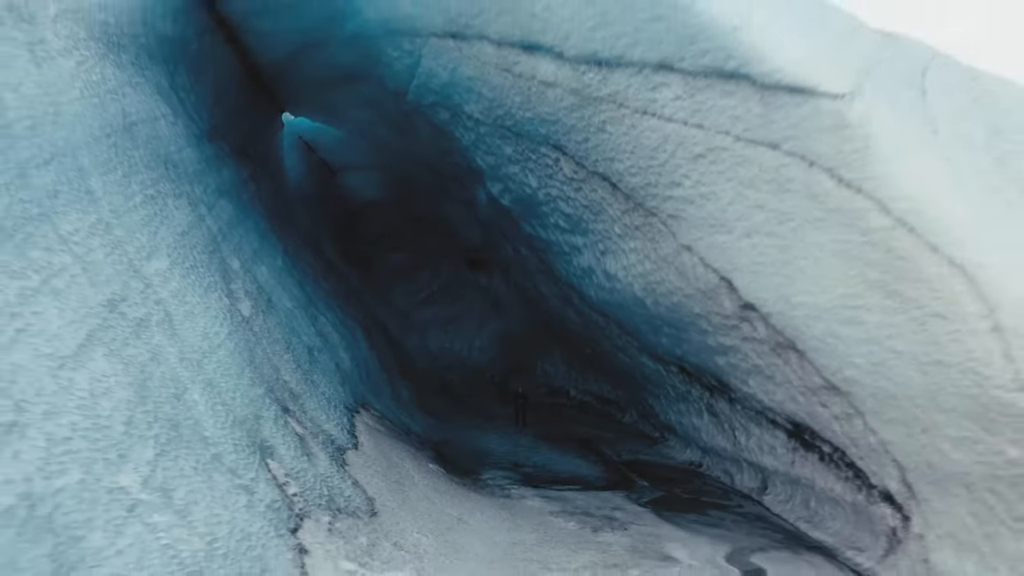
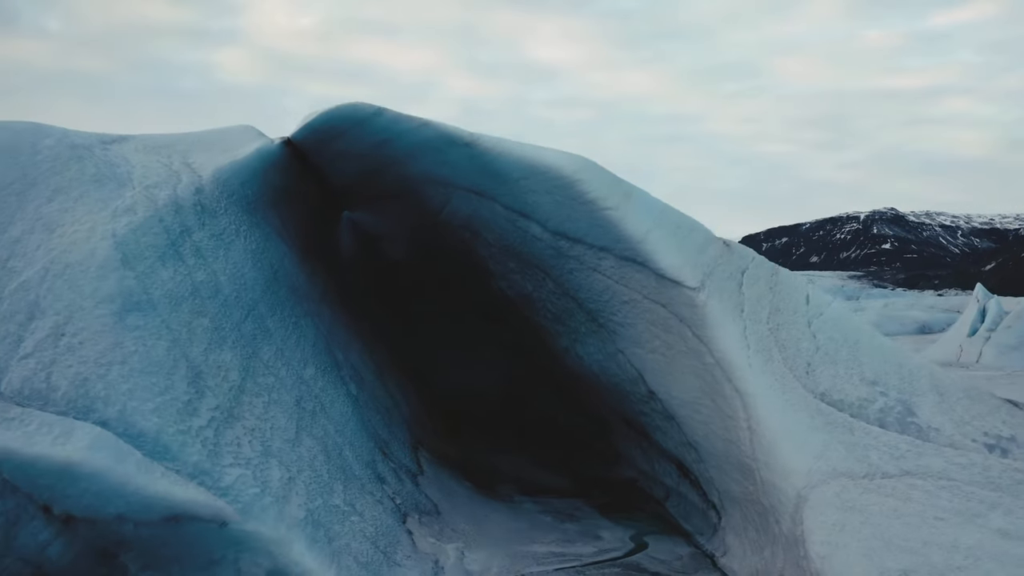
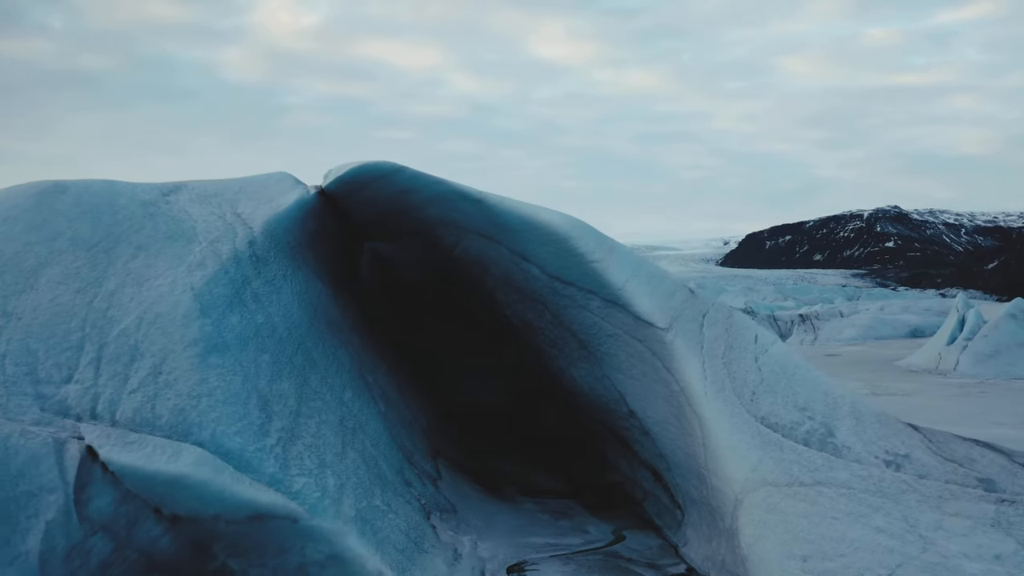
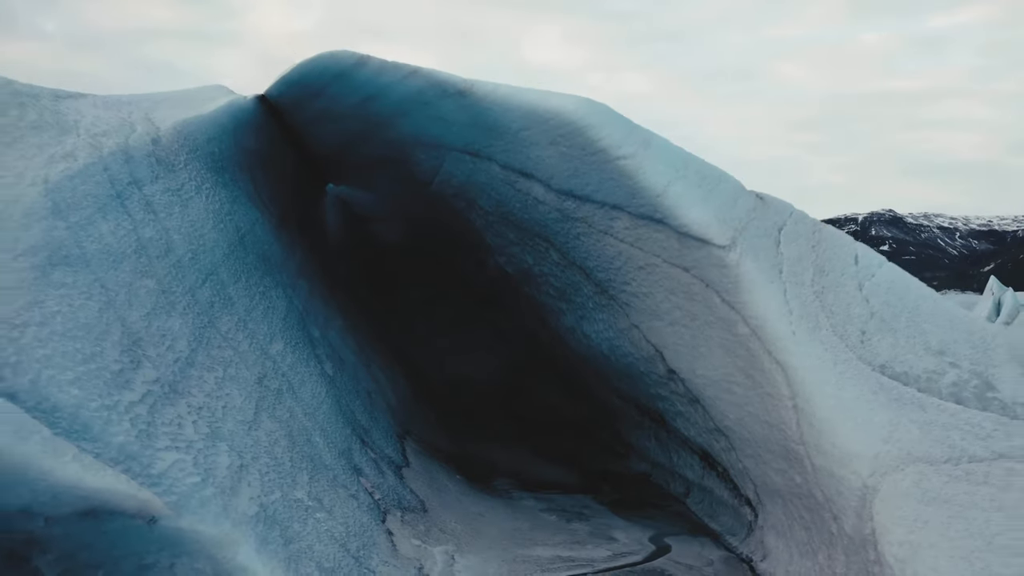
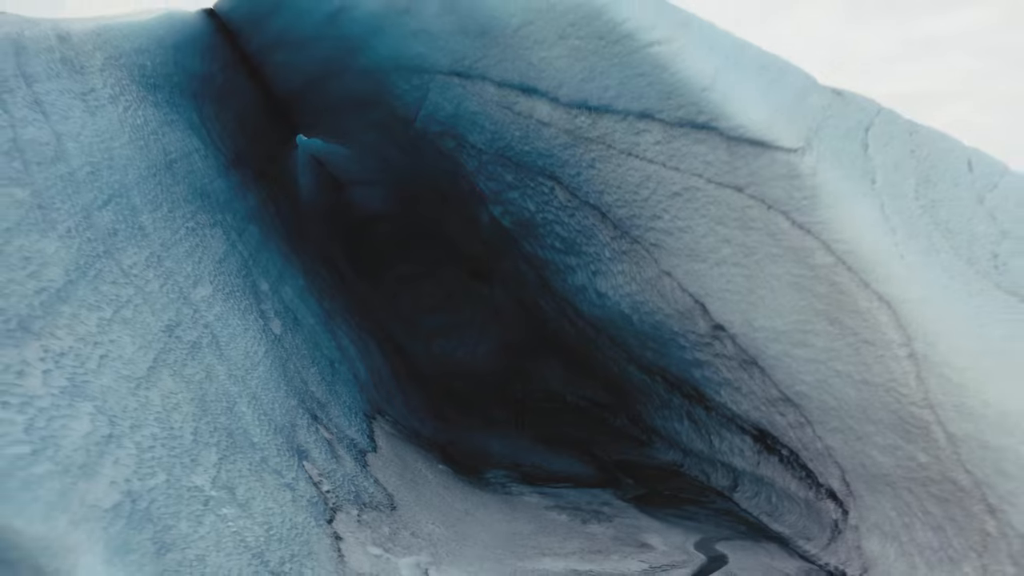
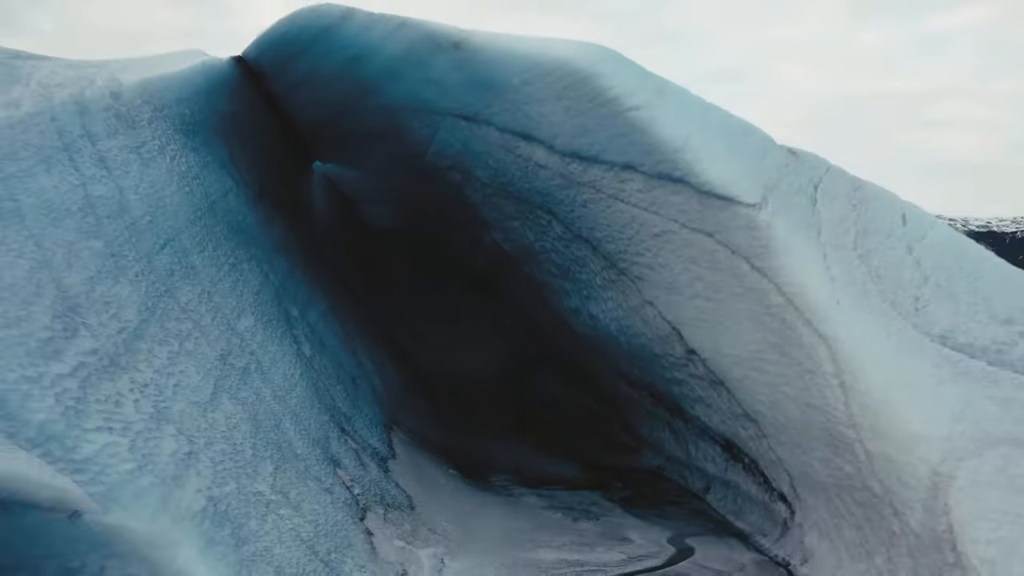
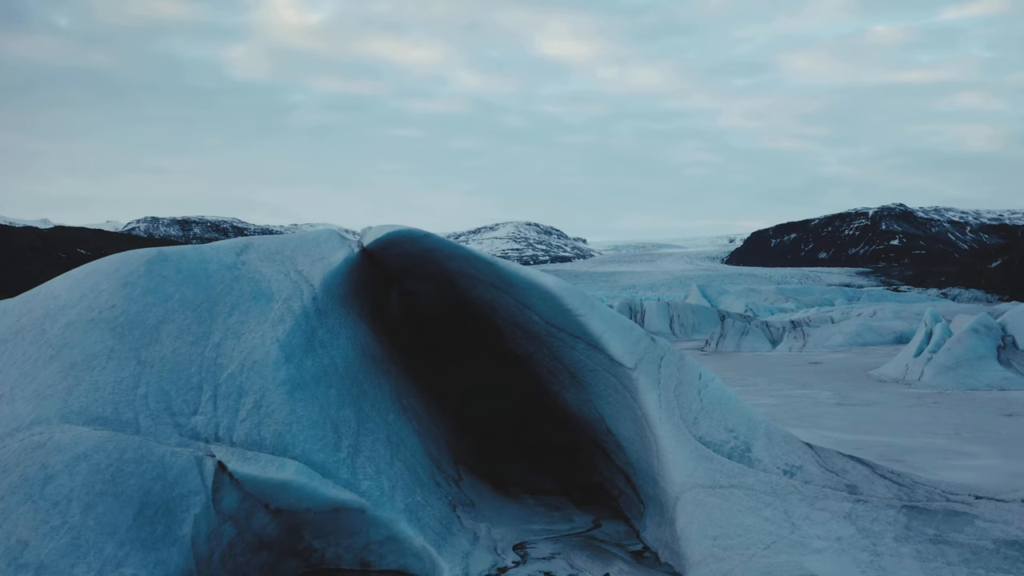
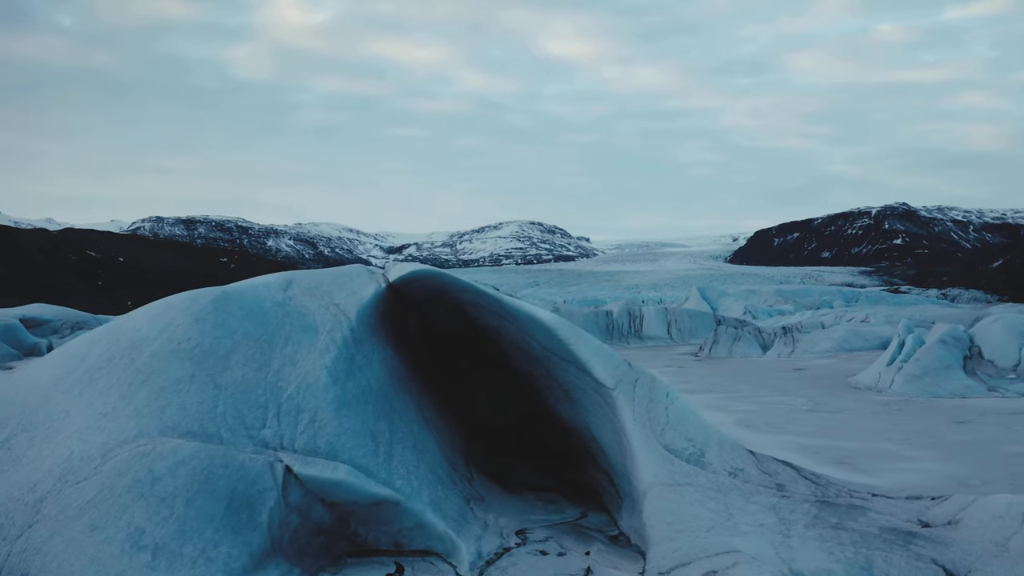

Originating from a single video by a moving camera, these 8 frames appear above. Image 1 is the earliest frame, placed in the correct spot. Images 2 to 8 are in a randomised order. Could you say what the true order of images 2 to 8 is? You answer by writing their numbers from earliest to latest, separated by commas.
5, 6, 4, 2, 3, 7, 8
